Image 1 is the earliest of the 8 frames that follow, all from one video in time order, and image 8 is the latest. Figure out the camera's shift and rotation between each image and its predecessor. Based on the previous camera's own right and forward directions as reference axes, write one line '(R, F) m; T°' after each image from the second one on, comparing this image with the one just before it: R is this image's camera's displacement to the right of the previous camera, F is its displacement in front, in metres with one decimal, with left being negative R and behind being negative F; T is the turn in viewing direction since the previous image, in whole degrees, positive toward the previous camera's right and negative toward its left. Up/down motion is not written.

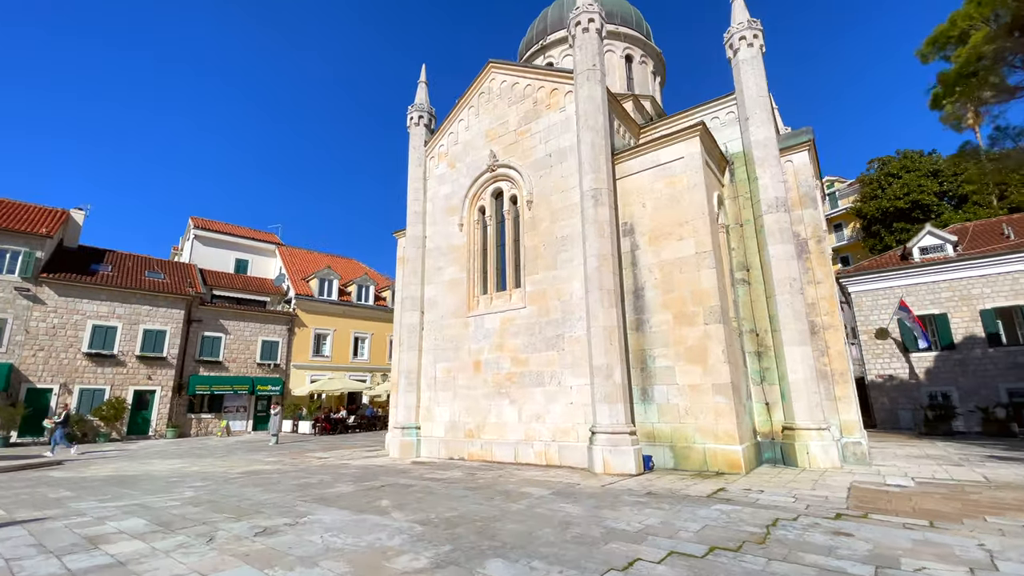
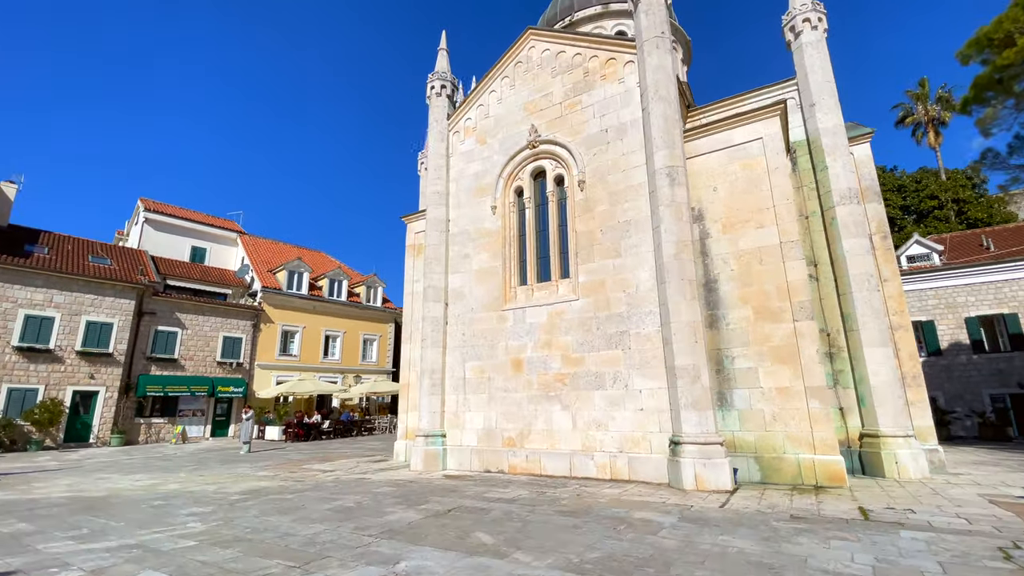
(-2.1, +1.5) m; +5°
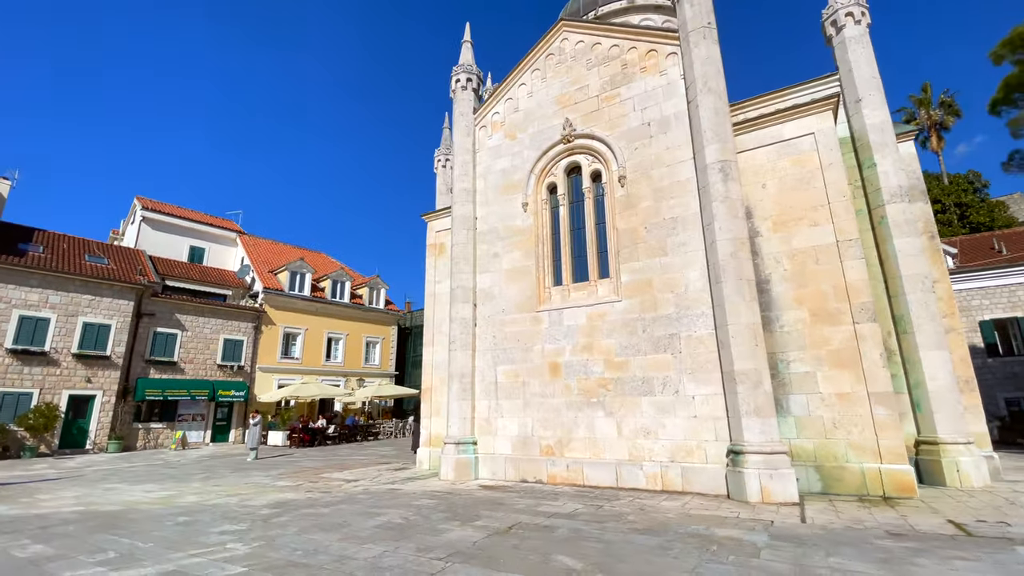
(-1.0, +0.5) m; +1°
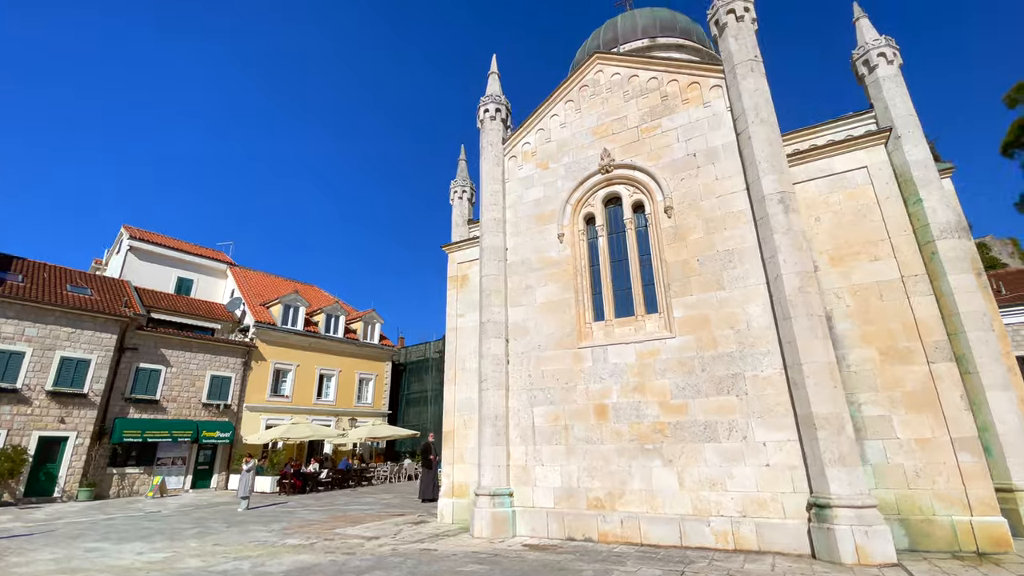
(-1.3, +0.7) m; +2°
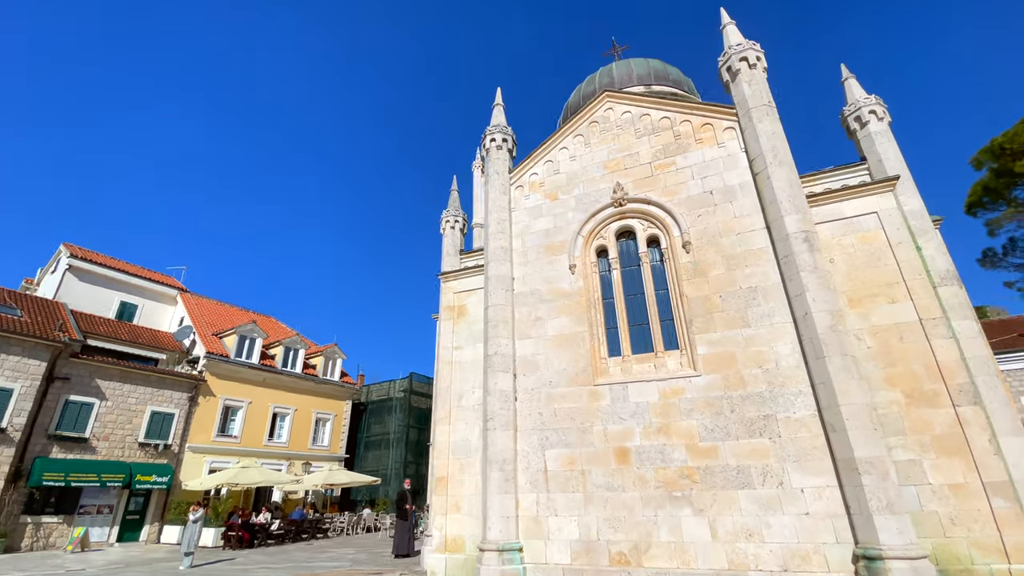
(-1.2, +0.7) m; +5°
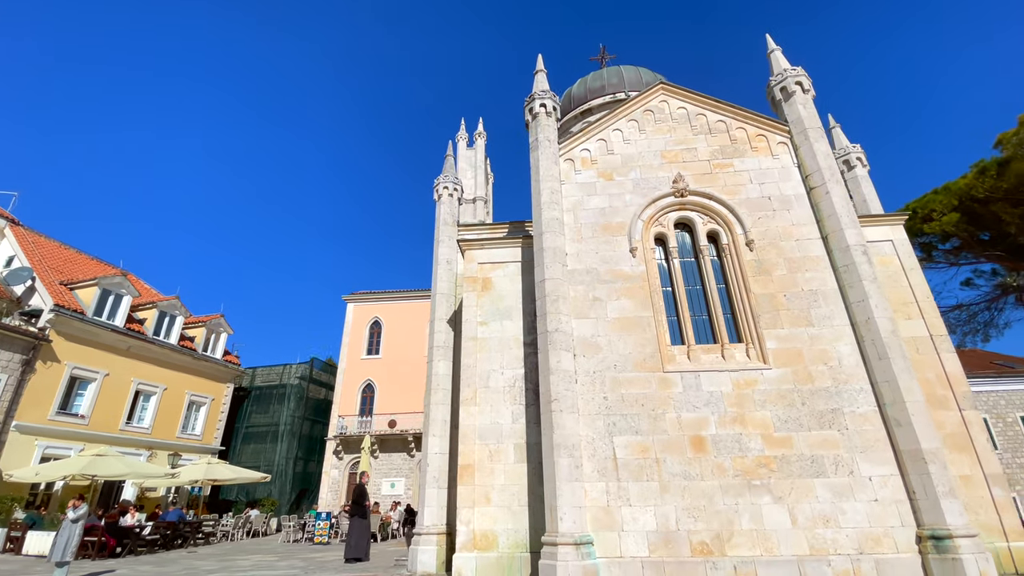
(-4.0, +1.5) m; +16°
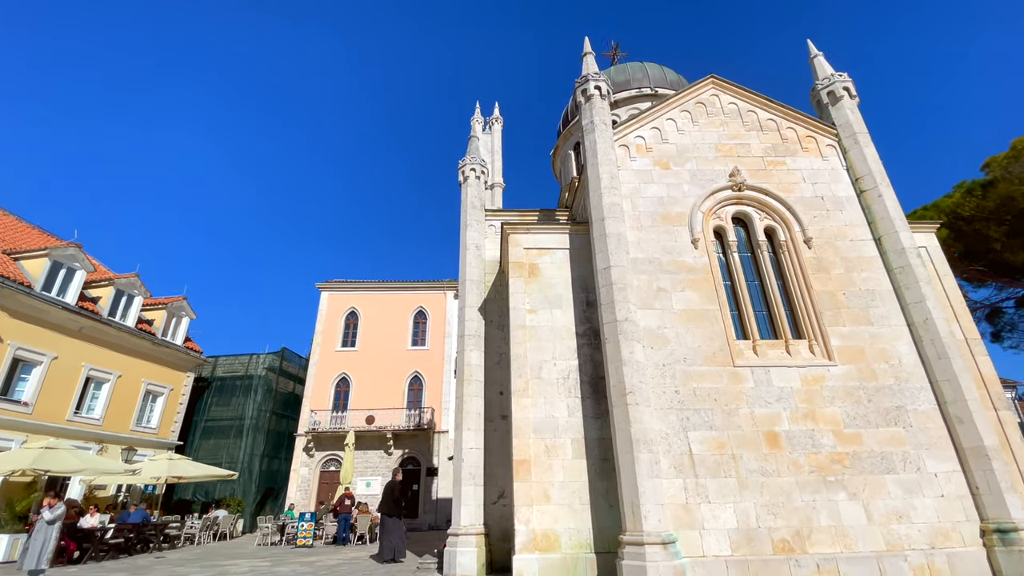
(-2.3, +0.7) m; +6°
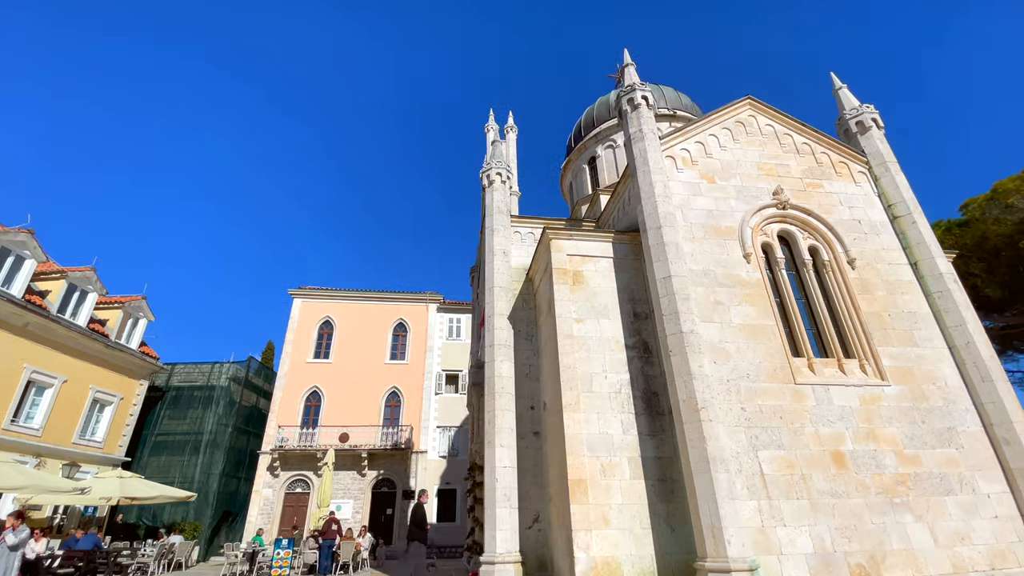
(-2.0, +0.7) m; +6°
